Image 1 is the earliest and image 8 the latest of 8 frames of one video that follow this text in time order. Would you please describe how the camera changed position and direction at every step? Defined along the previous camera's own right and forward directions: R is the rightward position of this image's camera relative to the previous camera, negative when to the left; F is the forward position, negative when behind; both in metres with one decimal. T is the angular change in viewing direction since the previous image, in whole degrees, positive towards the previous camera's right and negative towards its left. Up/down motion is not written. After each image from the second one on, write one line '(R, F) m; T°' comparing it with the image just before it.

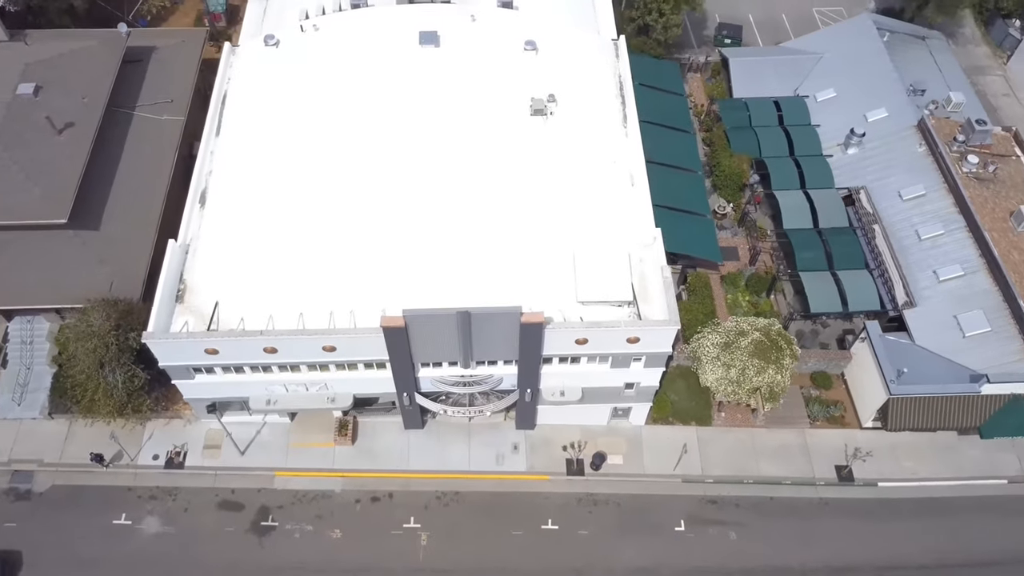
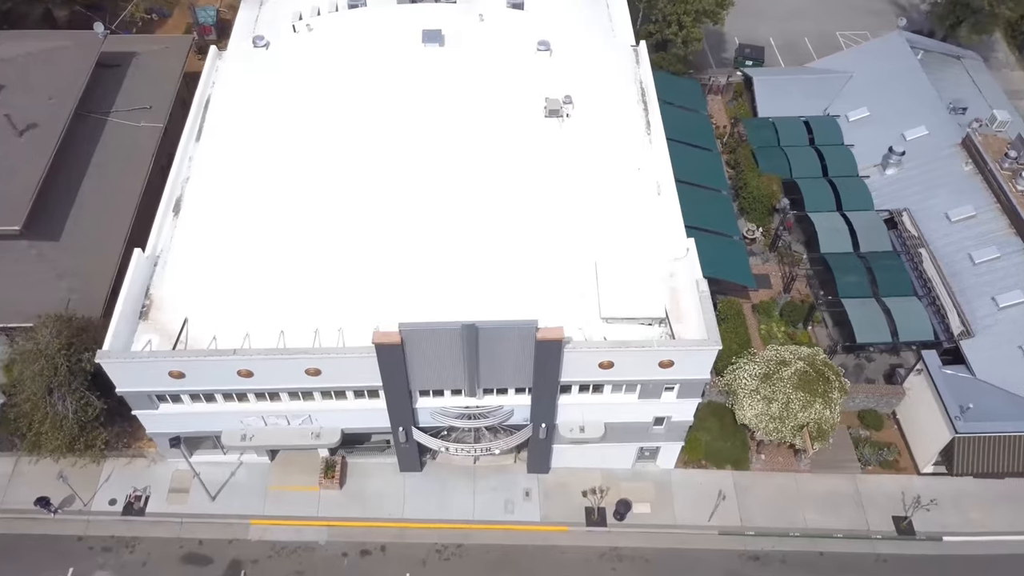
(-0.5, +5.2) m; 0°
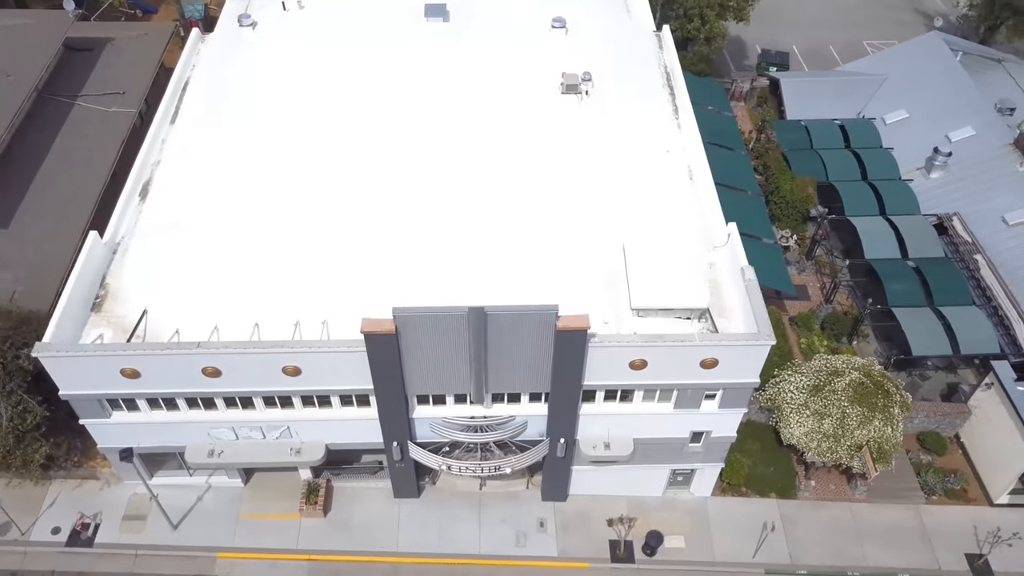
(-0.5, +5.0) m; 0°
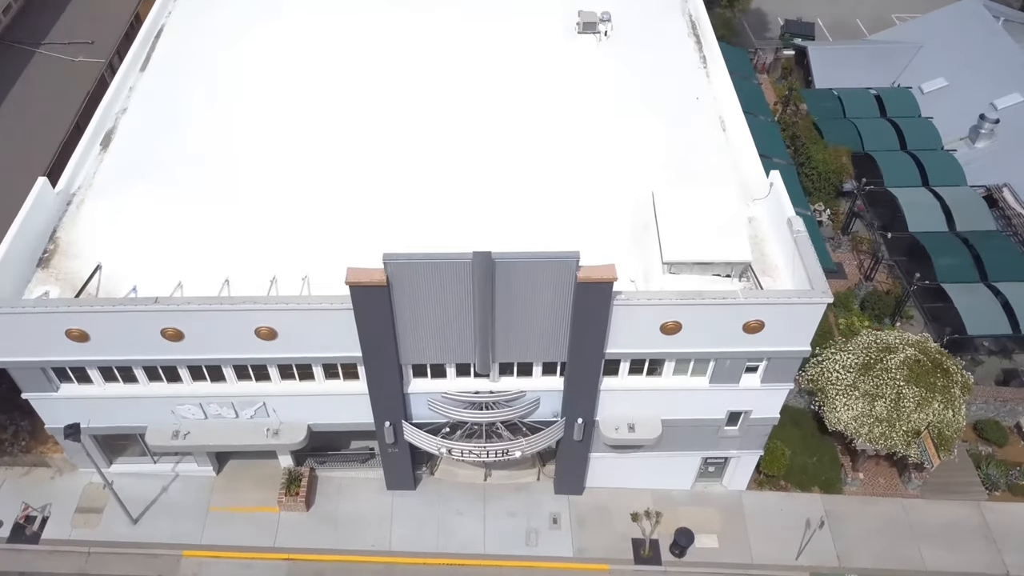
(-0.3, +4.1) m; 0°
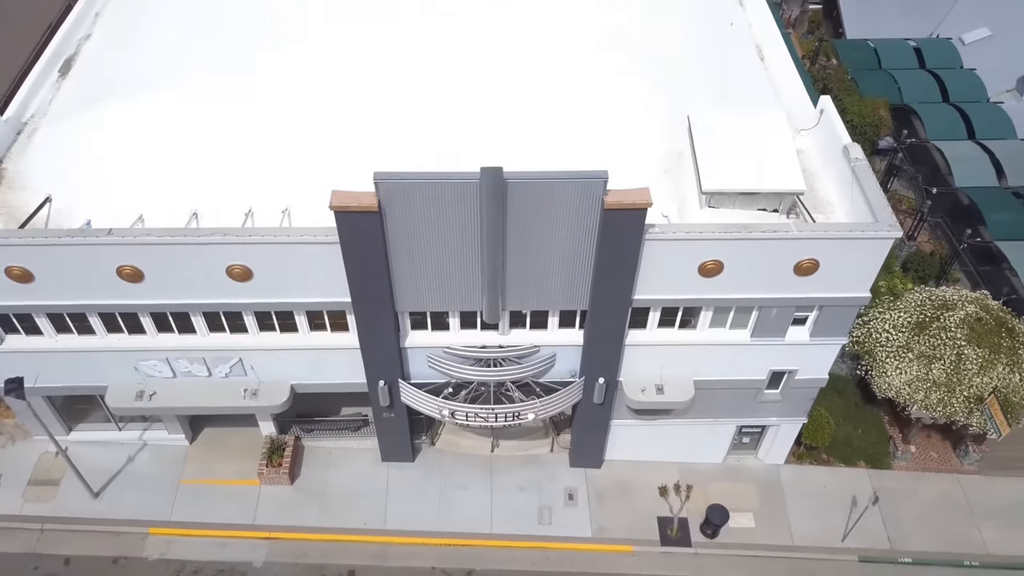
(-0.3, +3.4) m; 0°
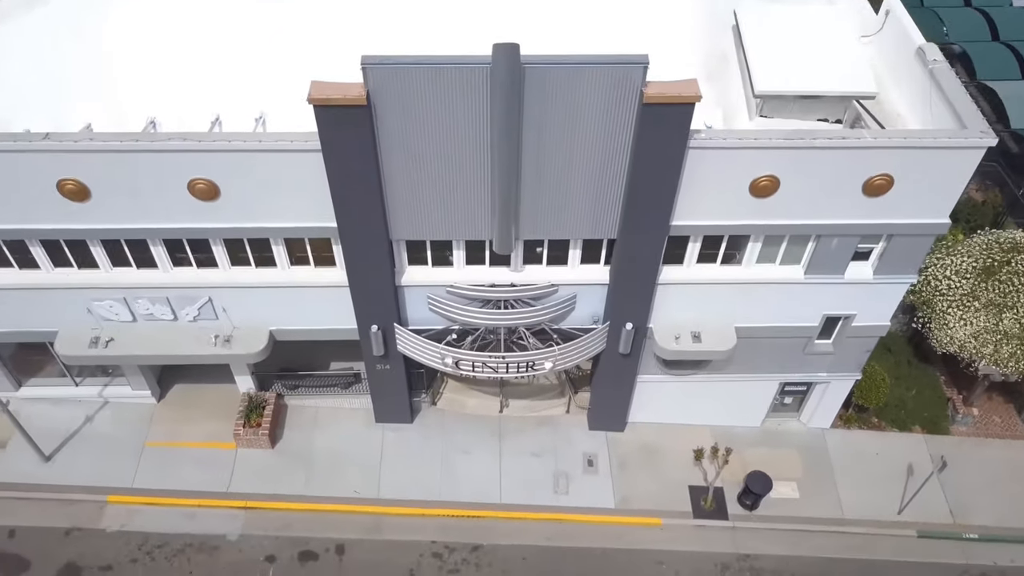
(-0.3, +3.3) m; 0°
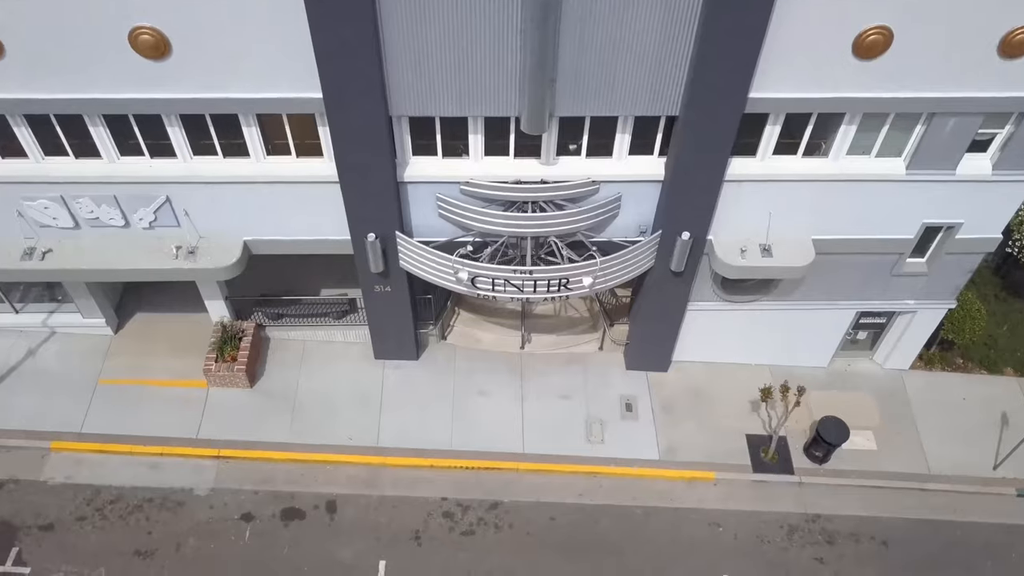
(-0.5, +3.8) m; 0°
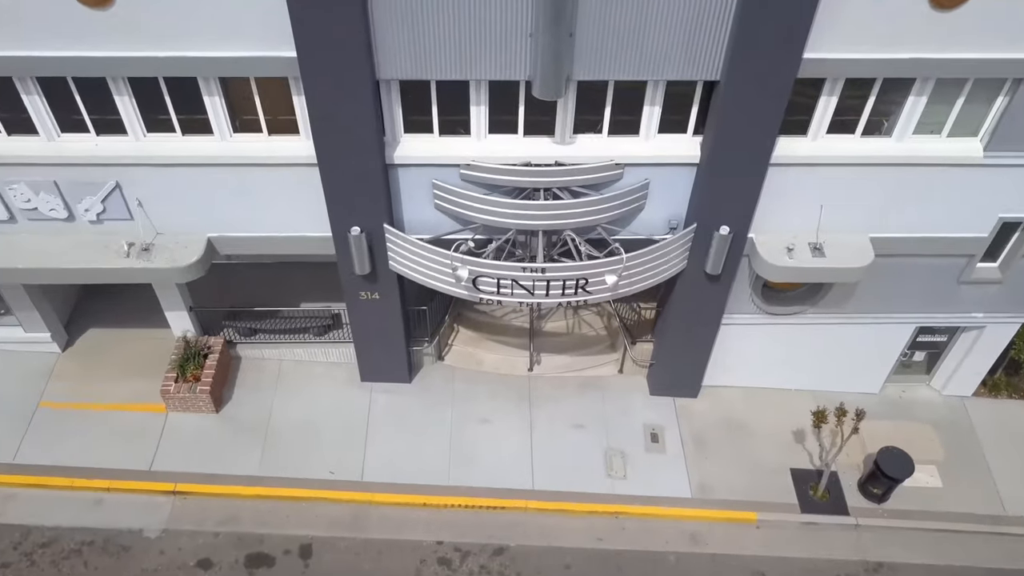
(-0.1, +2.5) m; 0°
